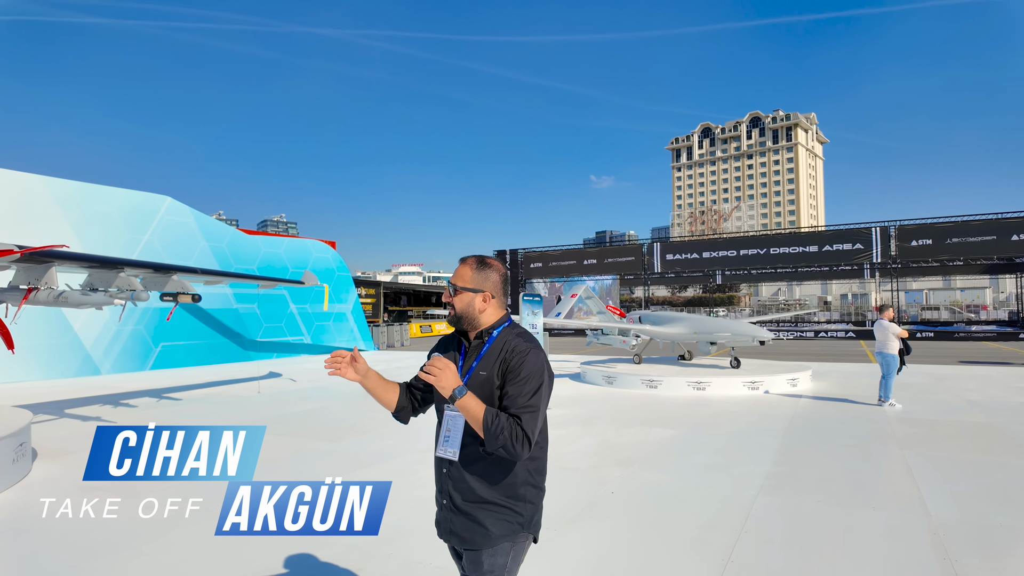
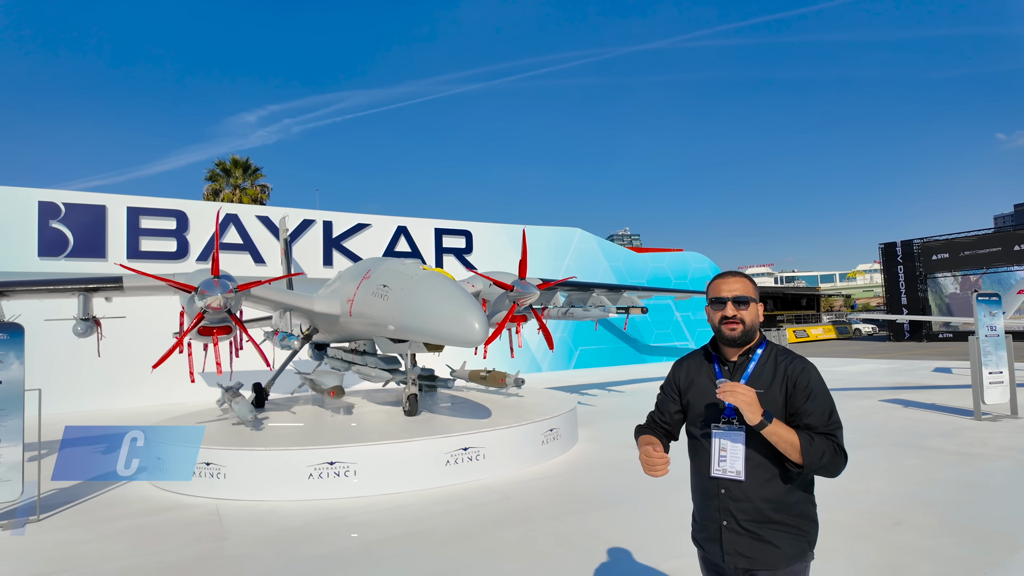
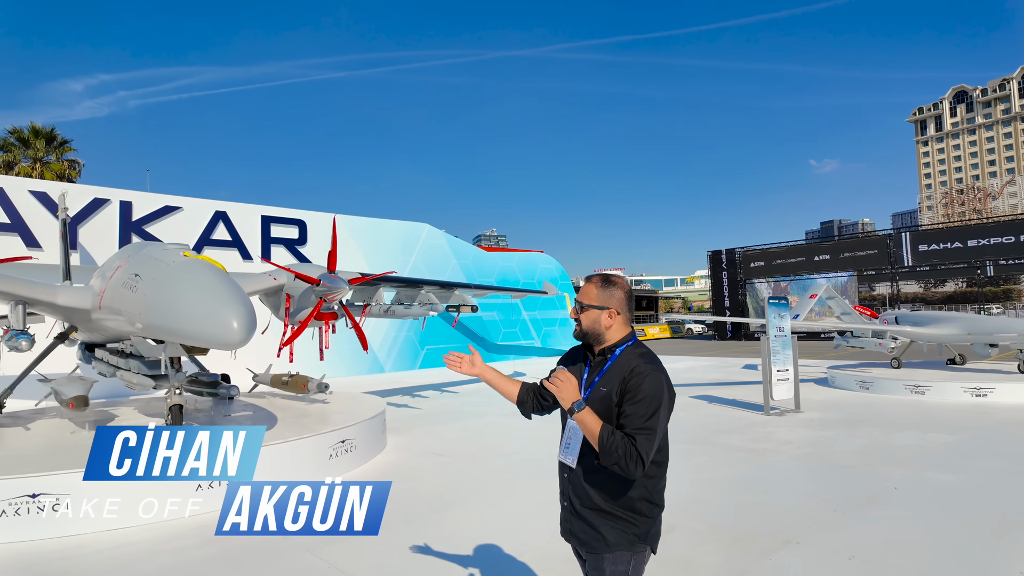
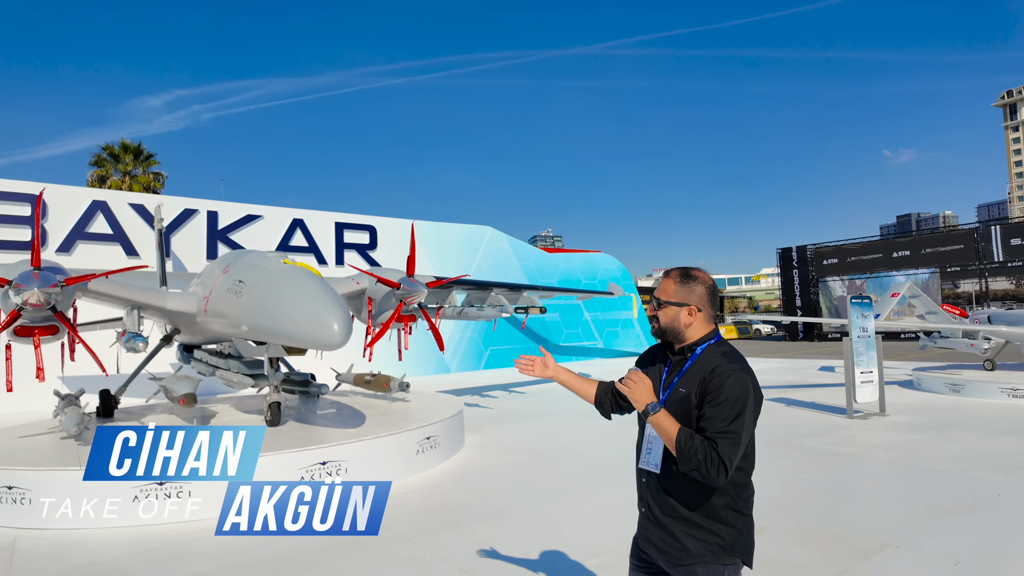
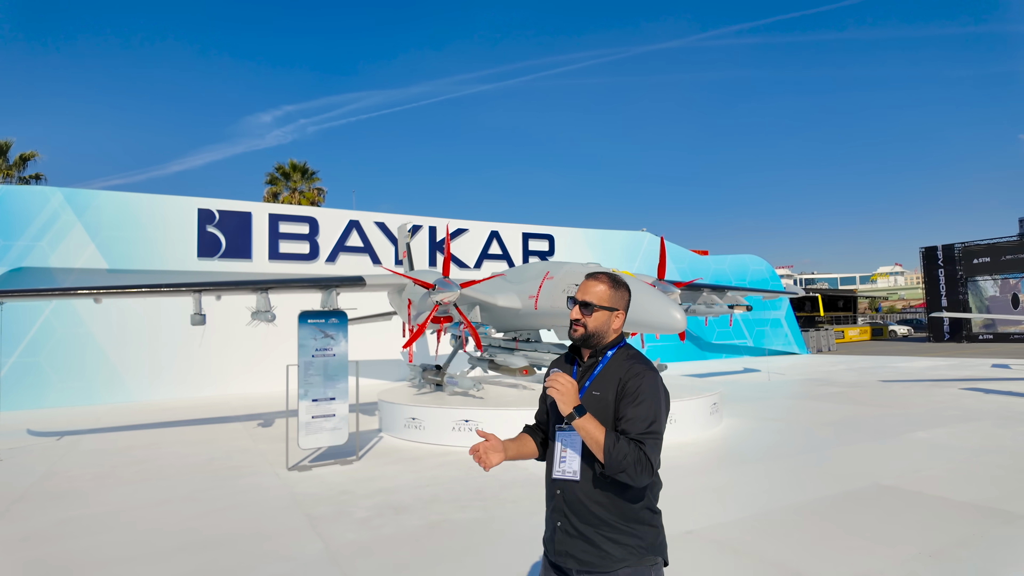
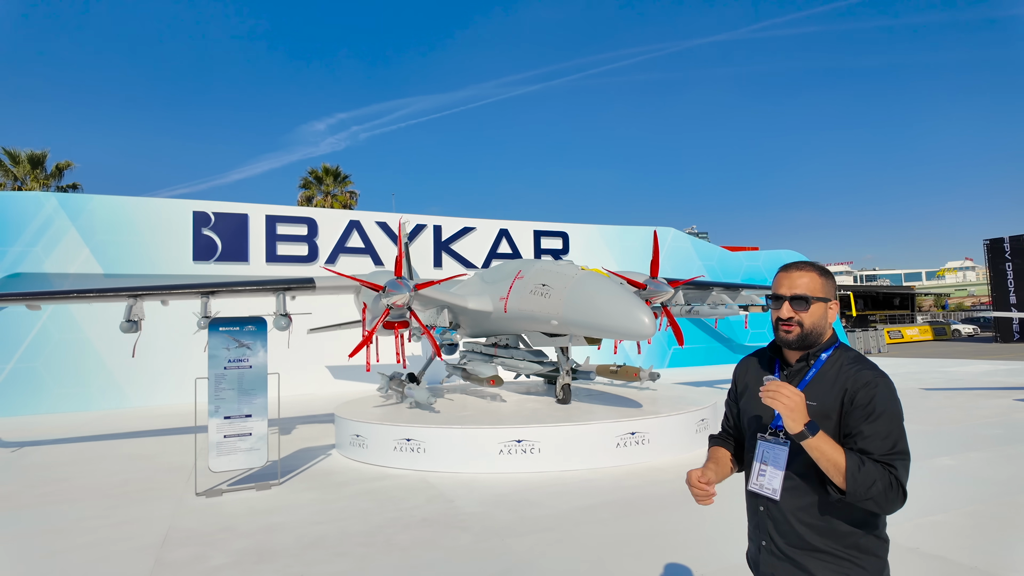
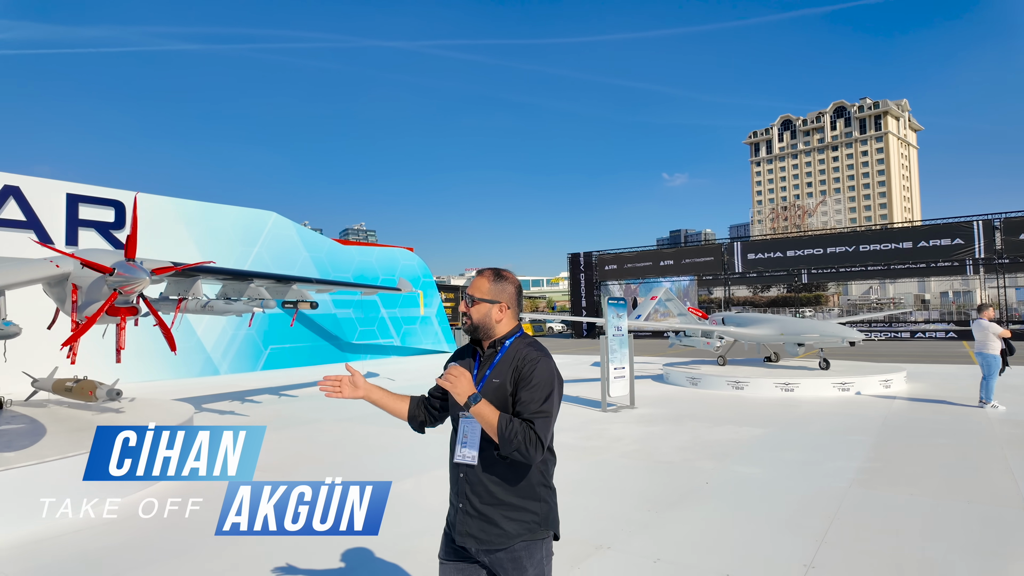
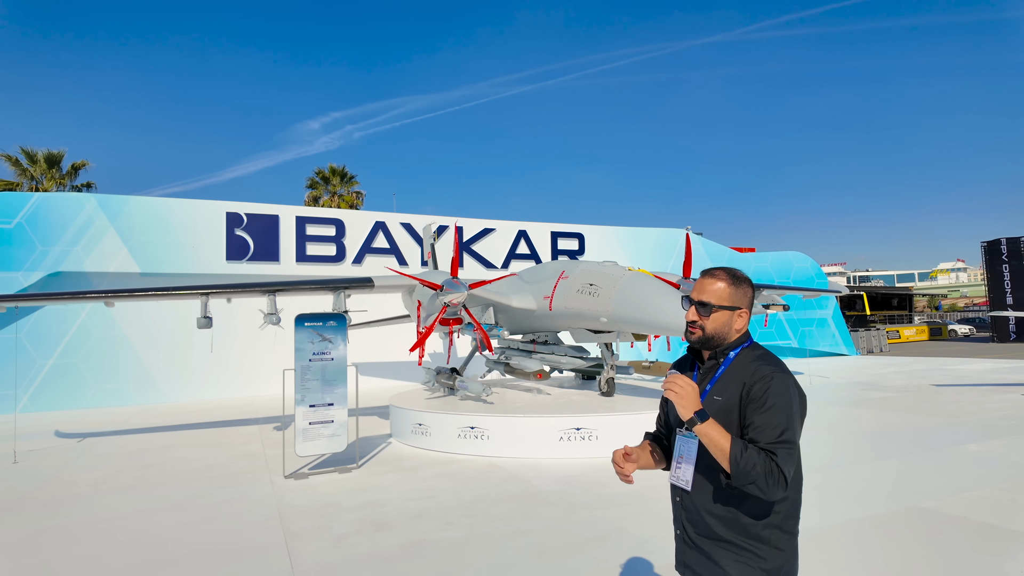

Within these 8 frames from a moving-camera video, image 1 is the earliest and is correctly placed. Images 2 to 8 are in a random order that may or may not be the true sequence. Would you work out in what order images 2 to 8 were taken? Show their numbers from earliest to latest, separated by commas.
7, 3, 4, 2, 6, 8, 5
